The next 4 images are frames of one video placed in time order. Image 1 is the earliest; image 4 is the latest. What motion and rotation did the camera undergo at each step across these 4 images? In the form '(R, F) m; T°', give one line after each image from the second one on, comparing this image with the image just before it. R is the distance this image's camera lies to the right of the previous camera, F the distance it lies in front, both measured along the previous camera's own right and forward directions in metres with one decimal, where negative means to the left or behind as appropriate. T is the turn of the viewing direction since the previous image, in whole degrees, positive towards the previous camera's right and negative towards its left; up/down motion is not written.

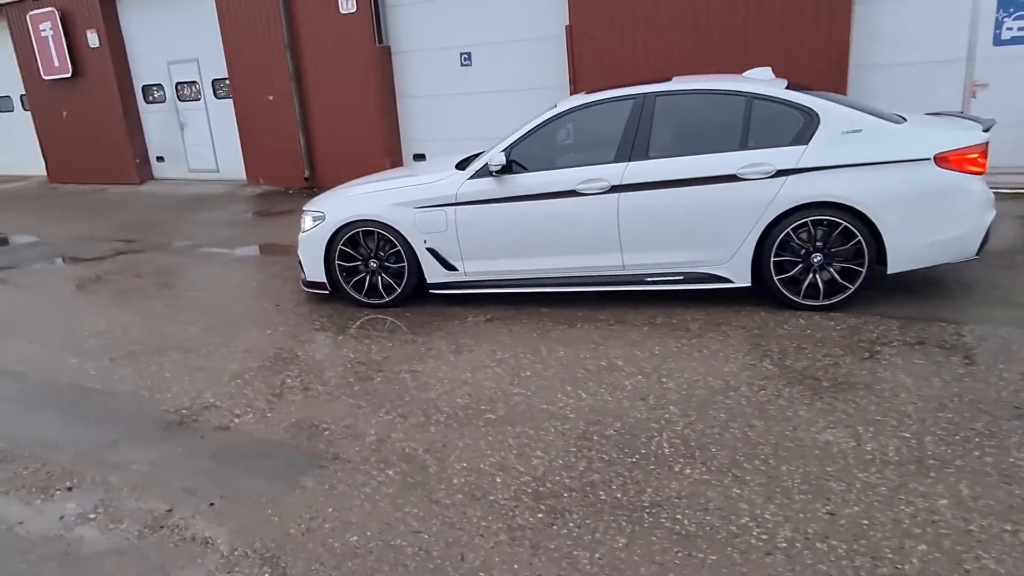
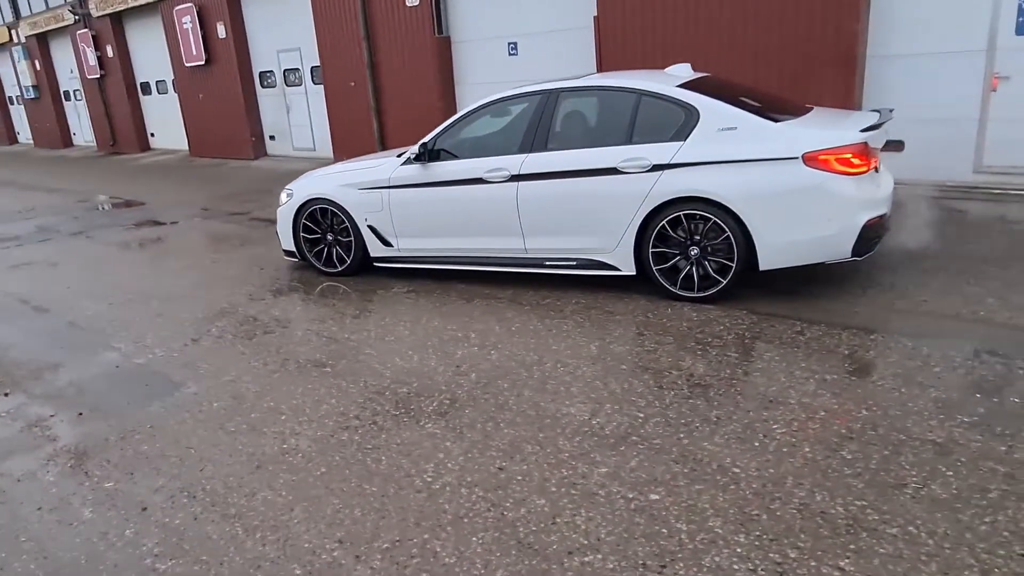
(+1.9, -0.3) m; -12°
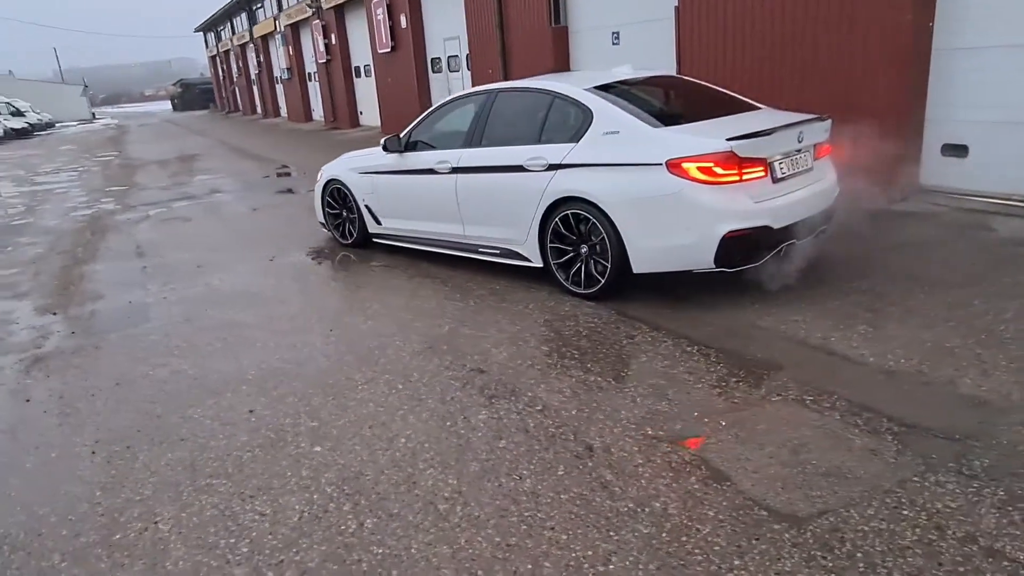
(+2.5, -0.1) m; -19°
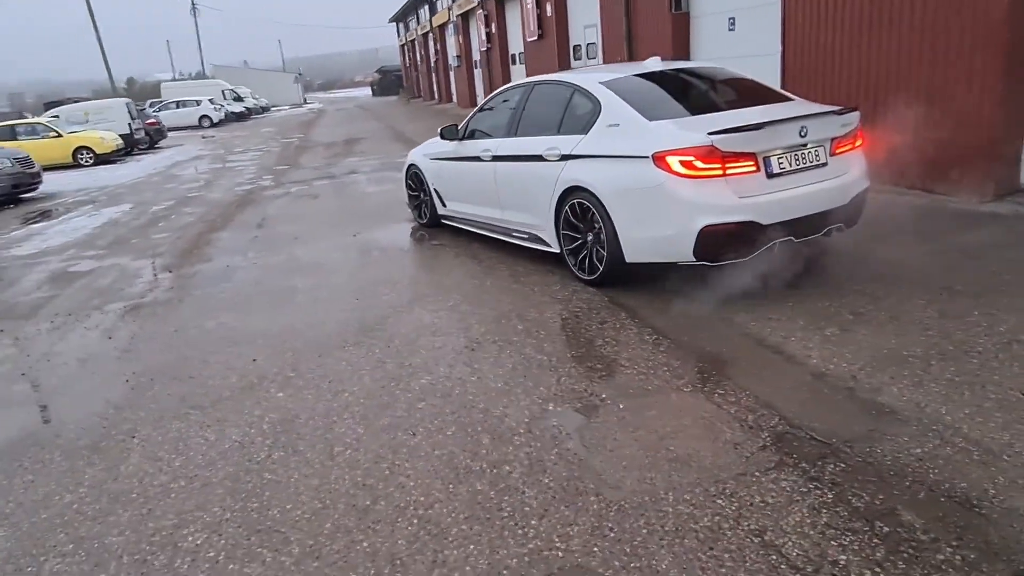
(+1.3, -0.2) m; -14°
